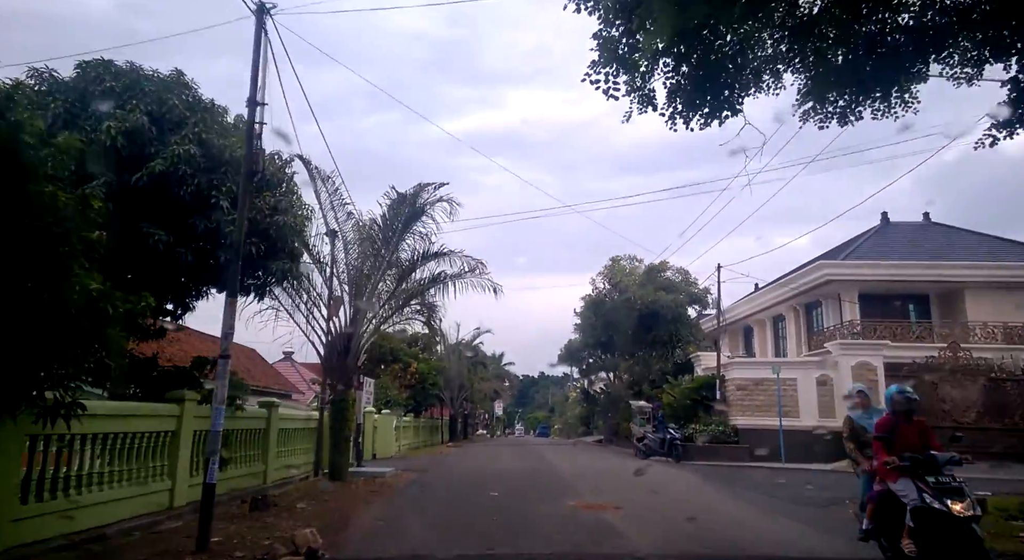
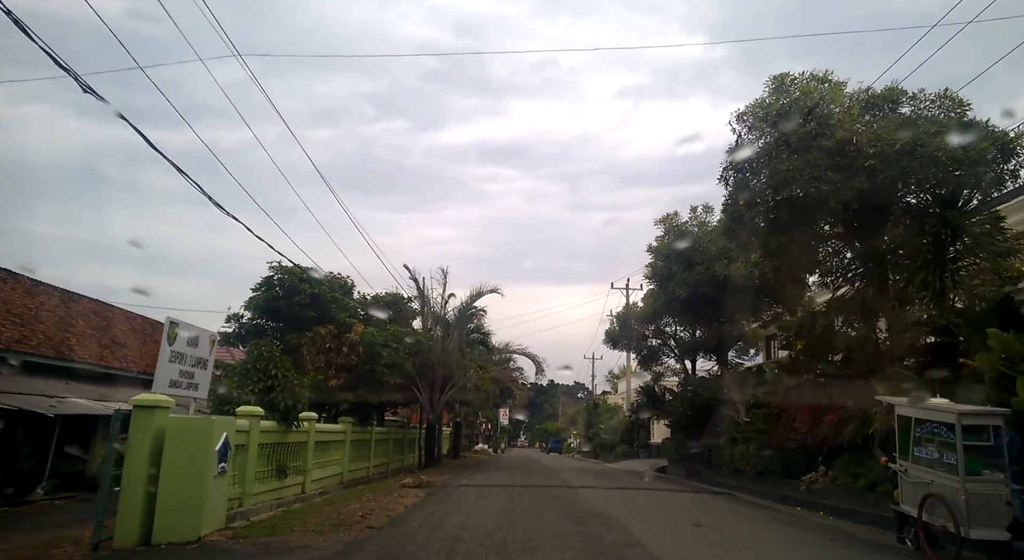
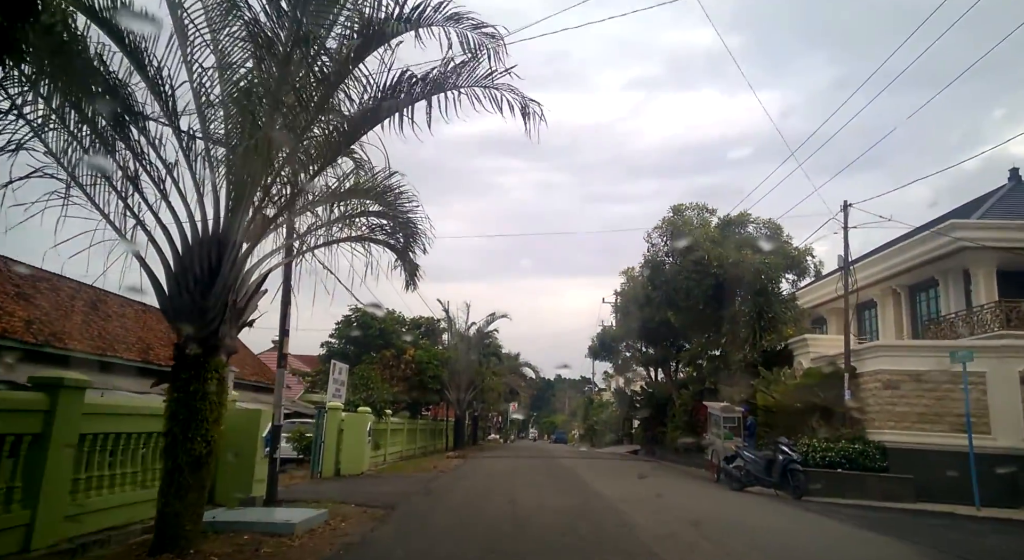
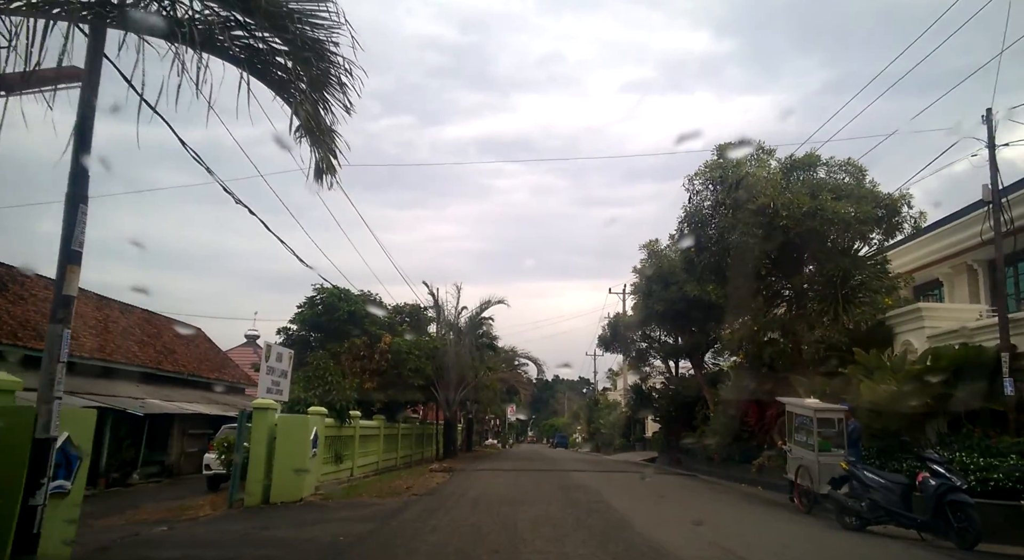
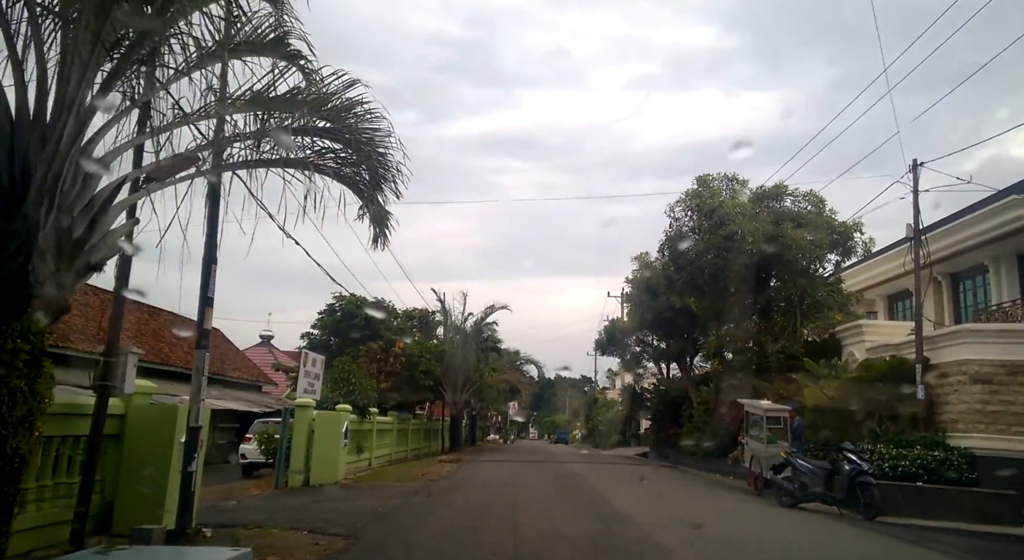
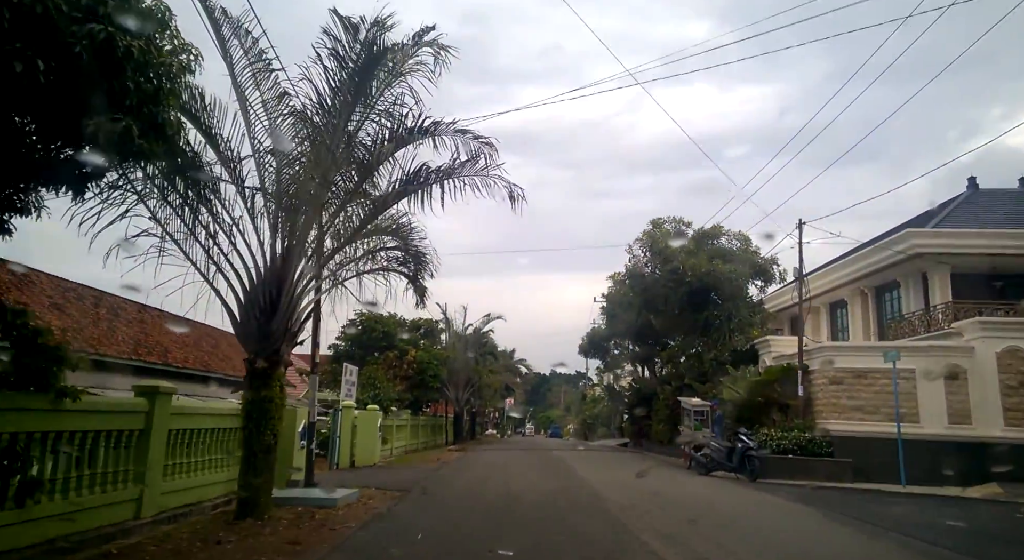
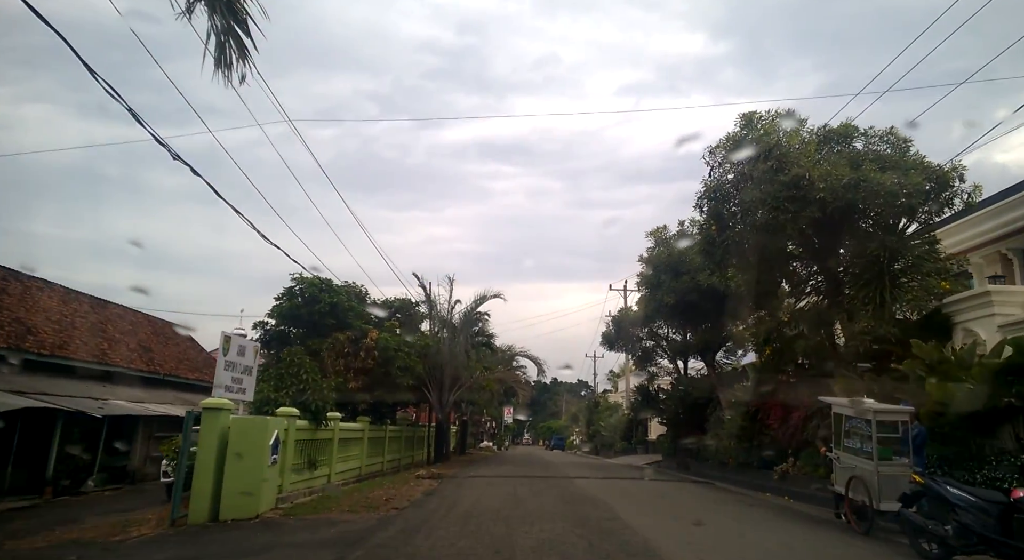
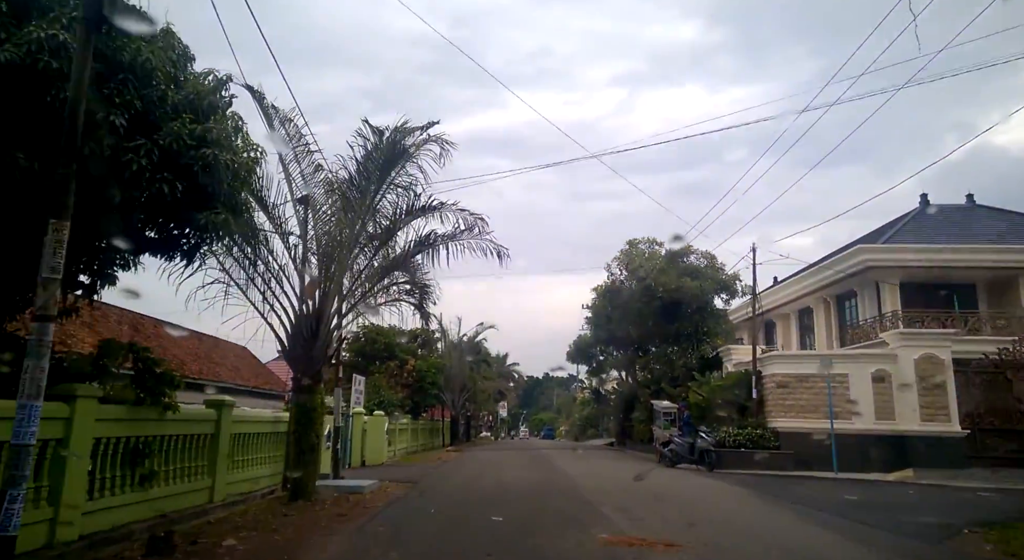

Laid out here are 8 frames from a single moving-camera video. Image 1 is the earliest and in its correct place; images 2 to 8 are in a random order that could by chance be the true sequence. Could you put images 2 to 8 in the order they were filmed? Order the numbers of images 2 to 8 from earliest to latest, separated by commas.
8, 6, 3, 5, 4, 7, 2
